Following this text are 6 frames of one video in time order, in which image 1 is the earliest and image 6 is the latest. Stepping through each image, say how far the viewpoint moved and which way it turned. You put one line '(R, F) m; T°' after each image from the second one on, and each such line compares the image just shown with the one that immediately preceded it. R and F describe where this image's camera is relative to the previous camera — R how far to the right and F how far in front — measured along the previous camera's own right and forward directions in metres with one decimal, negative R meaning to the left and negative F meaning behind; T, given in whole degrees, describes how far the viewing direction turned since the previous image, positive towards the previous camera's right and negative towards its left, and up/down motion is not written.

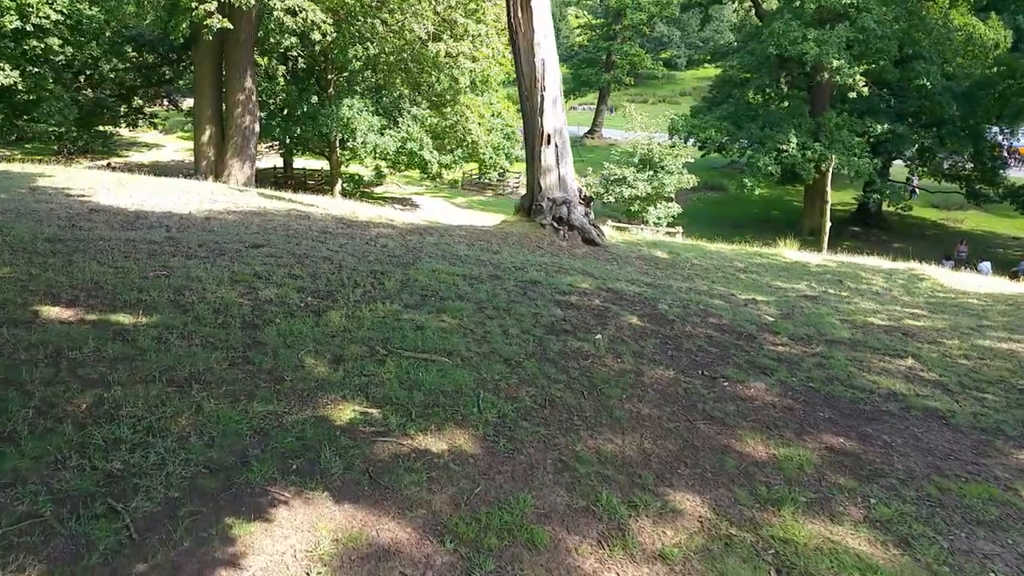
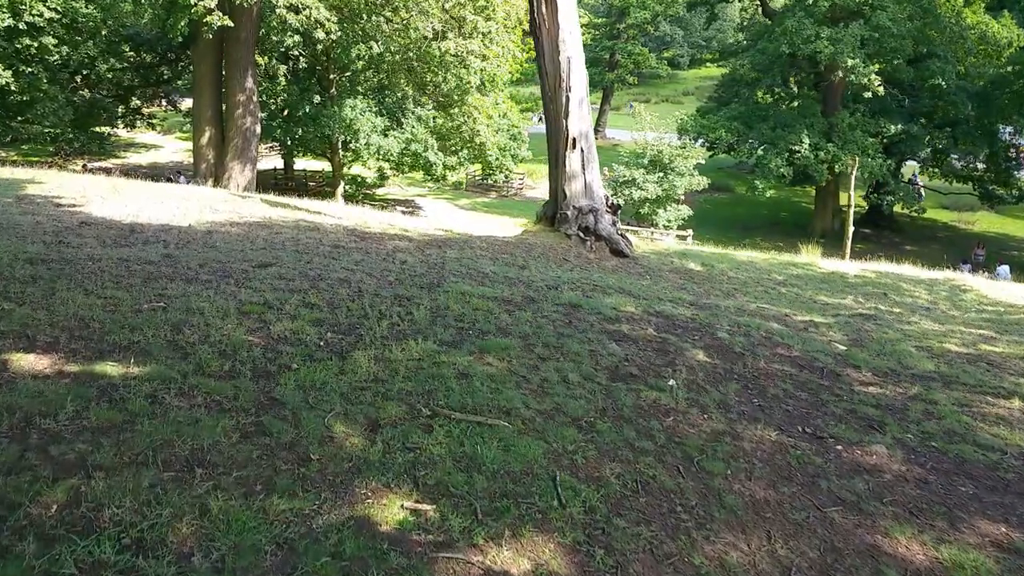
(-0.3, +0.7) m; 0°
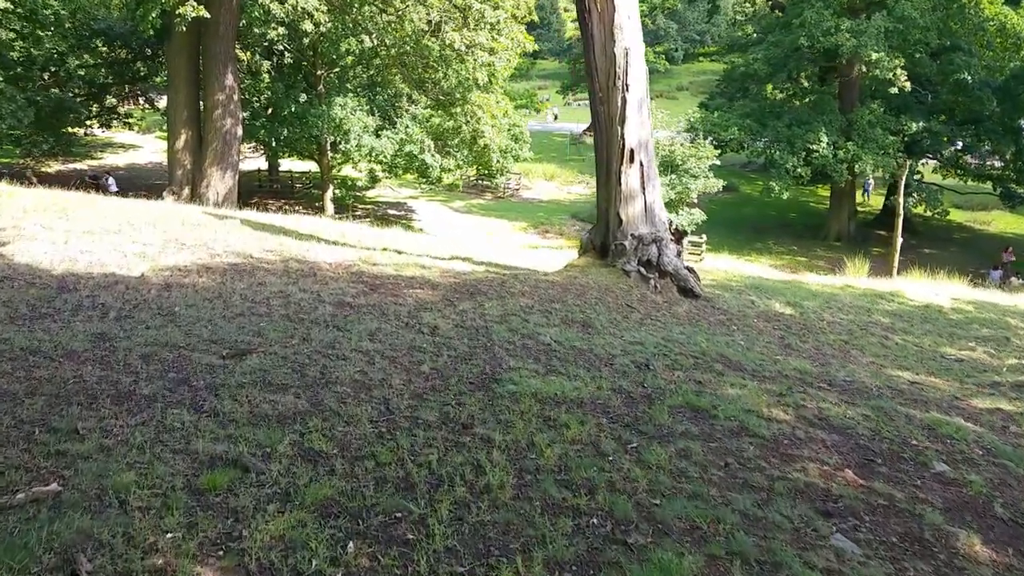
(-0.5, +1.9) m; +1°
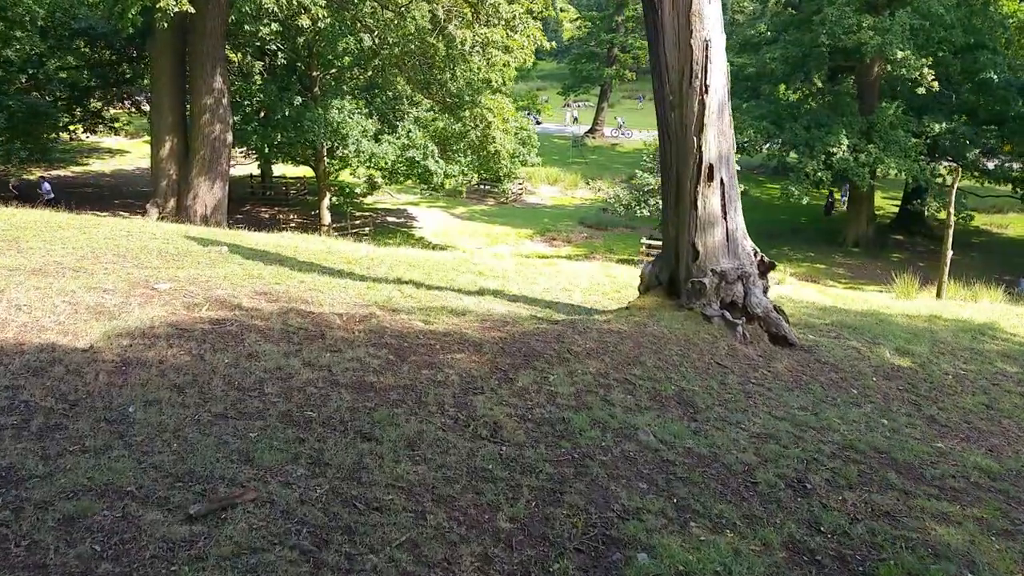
(-0.4, +1.5) m; 0°
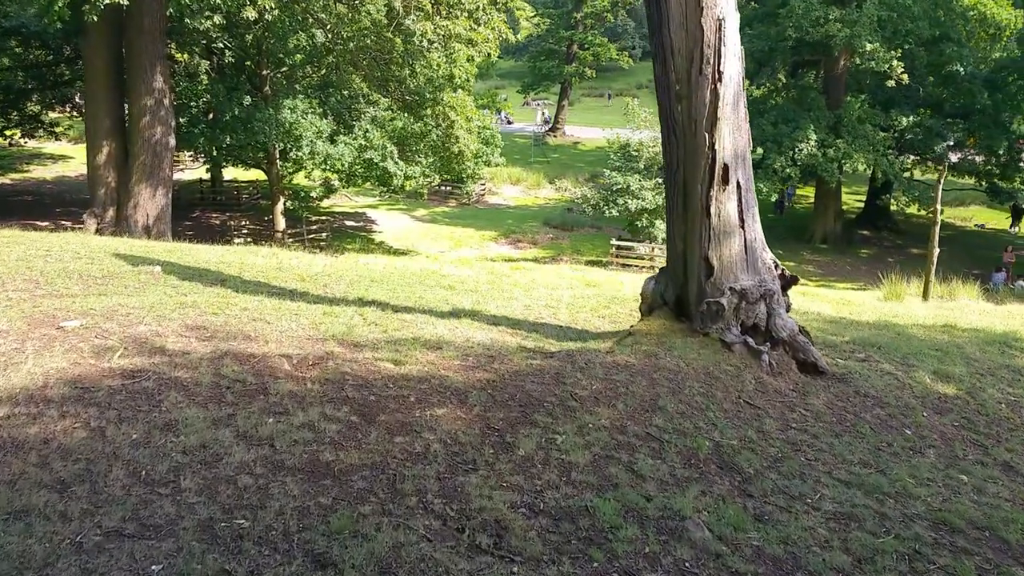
(-0.1, +1.0) m; +3°
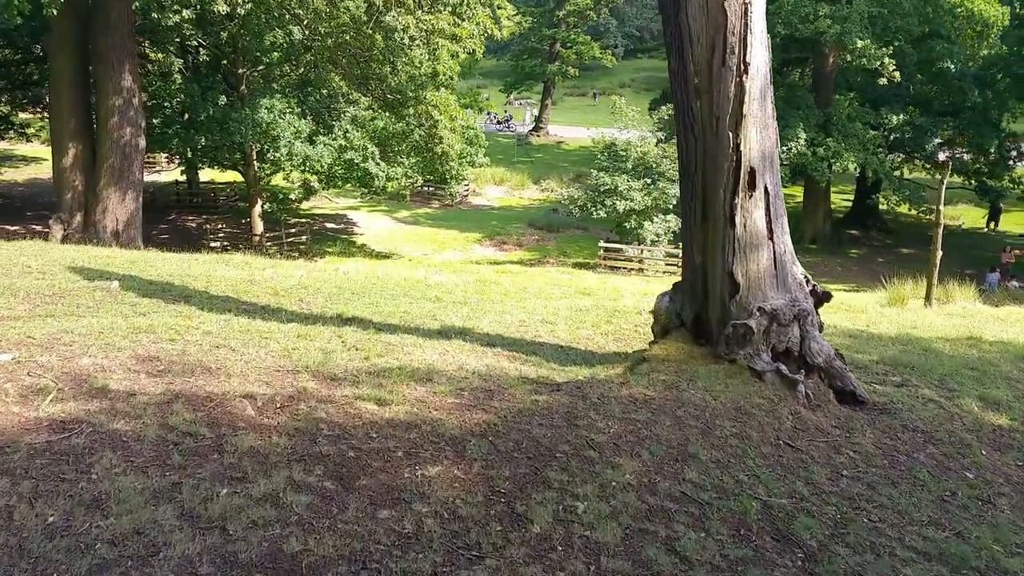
(-0.1, +0.7) m; +1°
